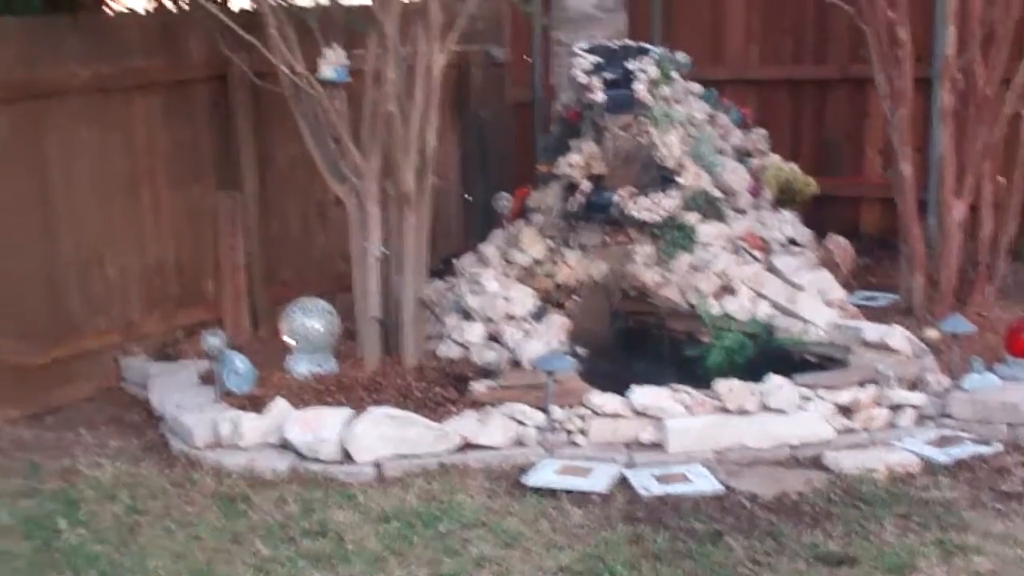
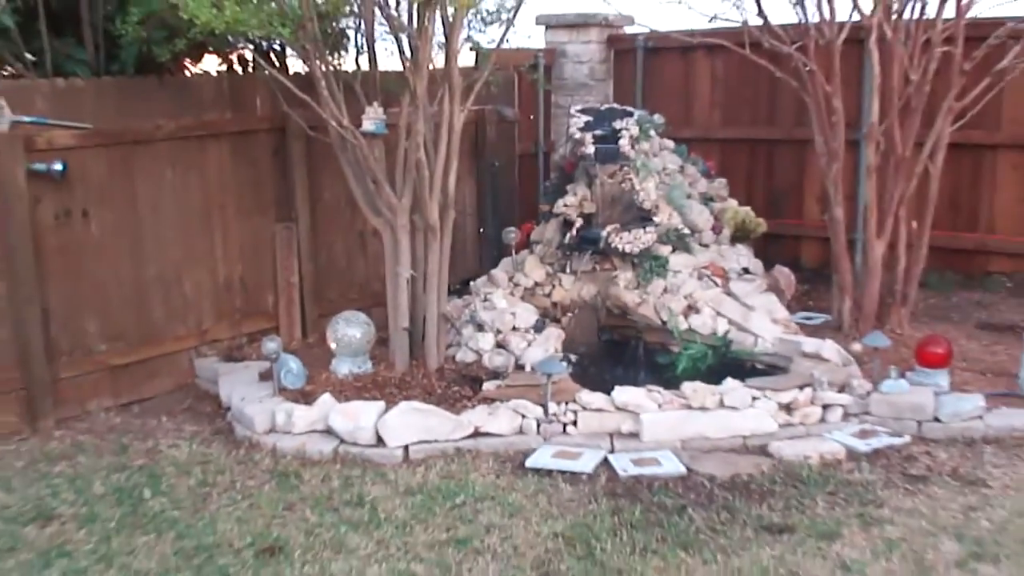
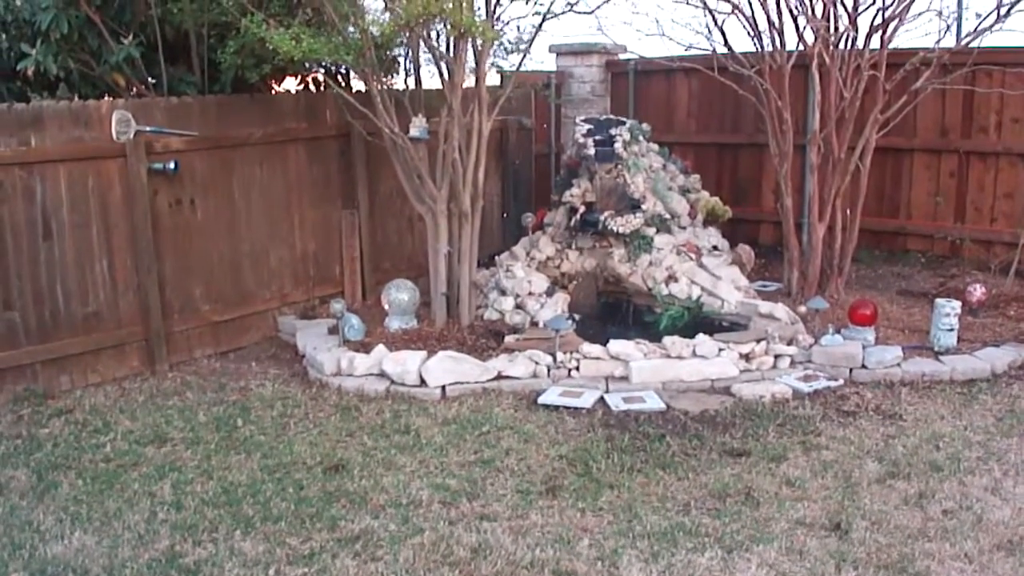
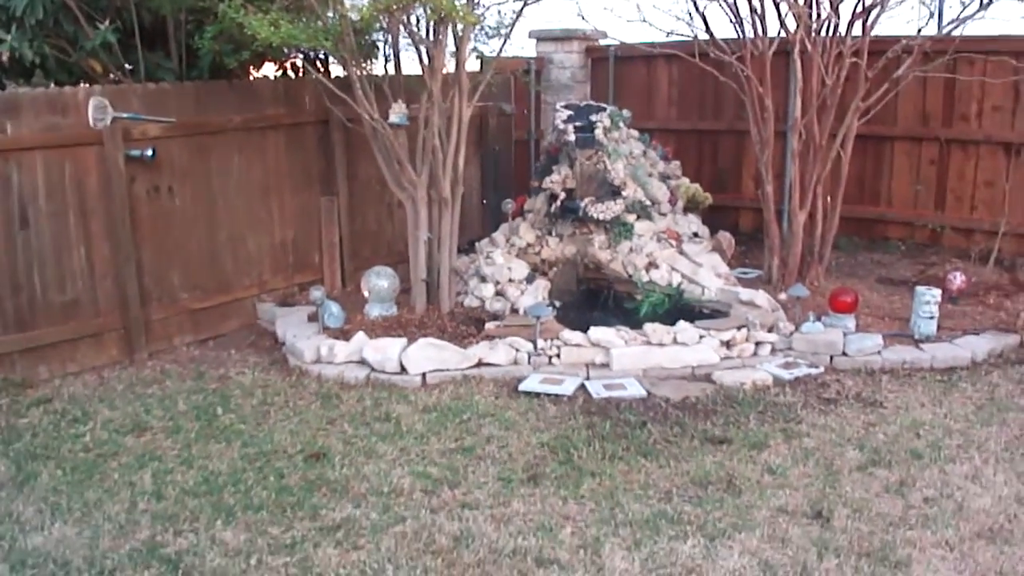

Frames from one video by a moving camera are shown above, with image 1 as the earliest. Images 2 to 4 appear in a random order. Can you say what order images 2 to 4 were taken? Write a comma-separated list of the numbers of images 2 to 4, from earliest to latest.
2, 4, 3
